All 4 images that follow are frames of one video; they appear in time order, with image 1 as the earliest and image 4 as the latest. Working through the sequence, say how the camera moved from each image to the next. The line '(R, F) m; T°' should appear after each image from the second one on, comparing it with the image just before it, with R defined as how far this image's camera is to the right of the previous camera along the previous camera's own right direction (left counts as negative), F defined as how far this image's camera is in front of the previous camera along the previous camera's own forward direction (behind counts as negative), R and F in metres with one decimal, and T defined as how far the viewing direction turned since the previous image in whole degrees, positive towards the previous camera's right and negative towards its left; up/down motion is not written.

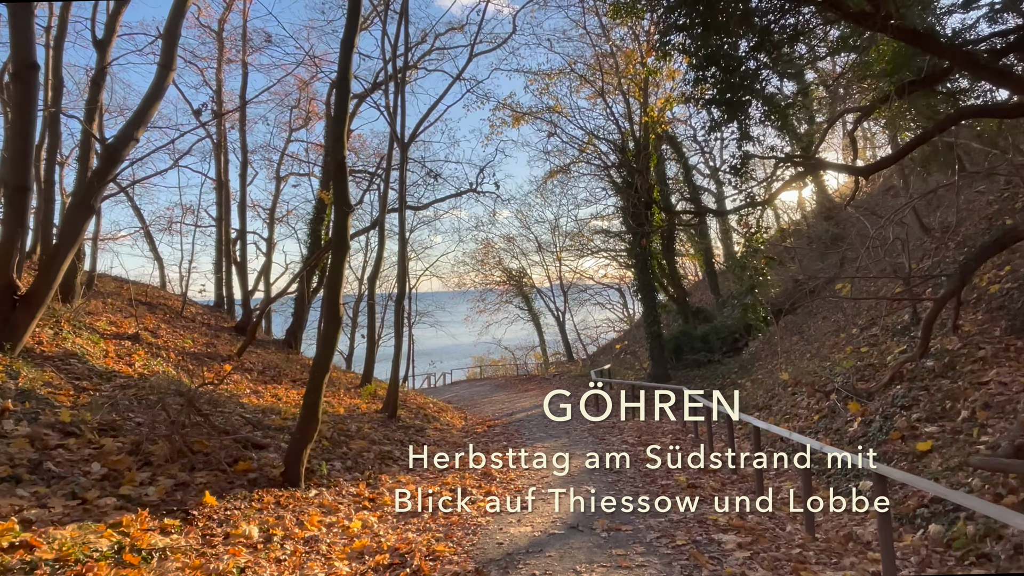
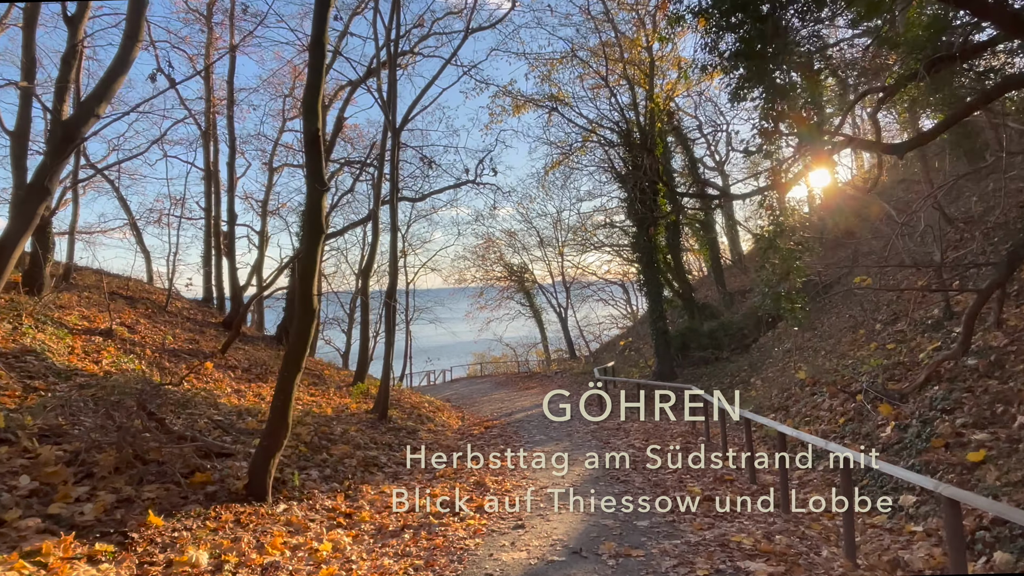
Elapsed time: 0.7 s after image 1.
(+0.1, +0.7) m; 0°
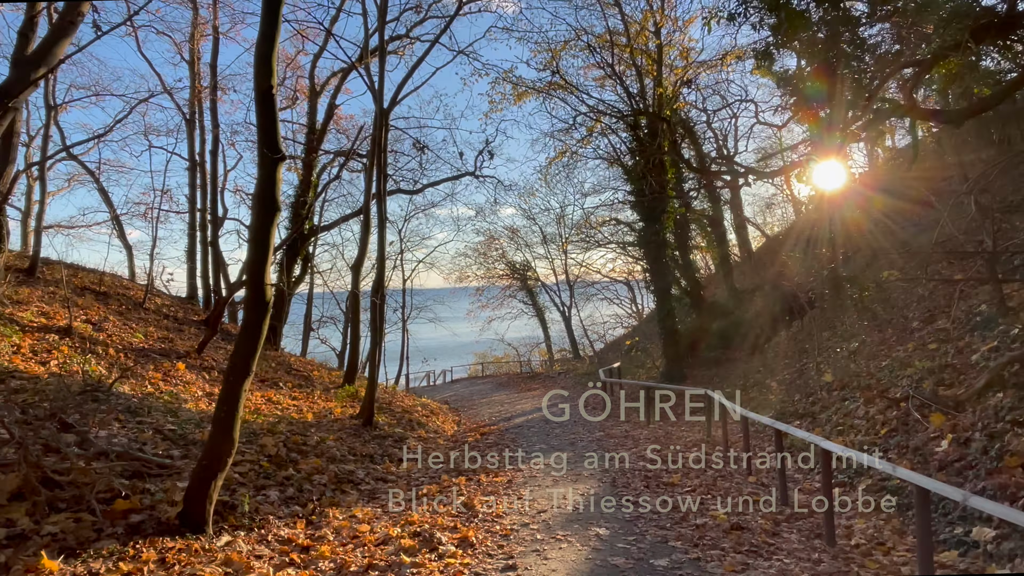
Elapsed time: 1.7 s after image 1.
(+0.1, +0.9) m; 0°
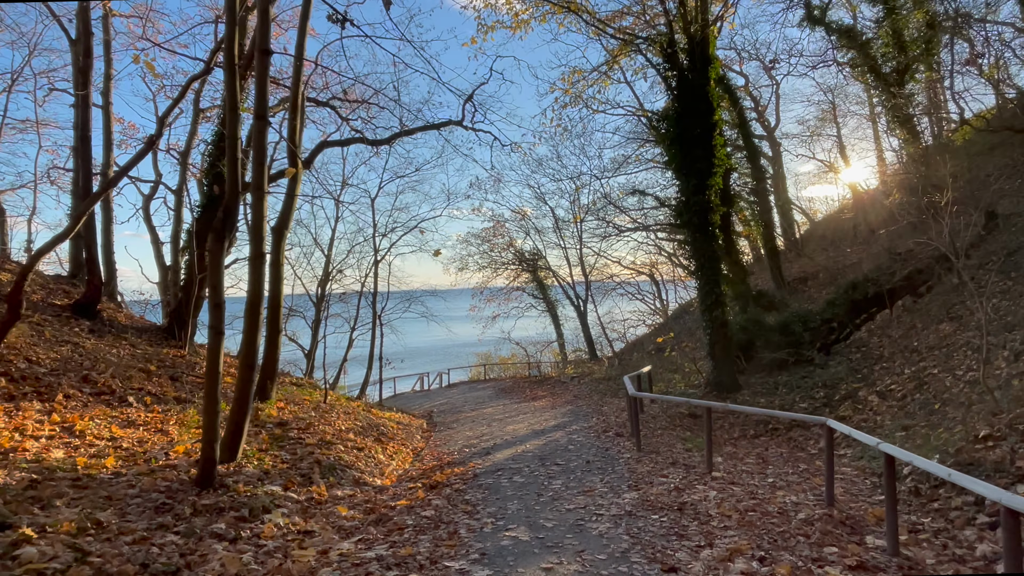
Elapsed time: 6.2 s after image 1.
(+0.5, +4.1) m; -2°
